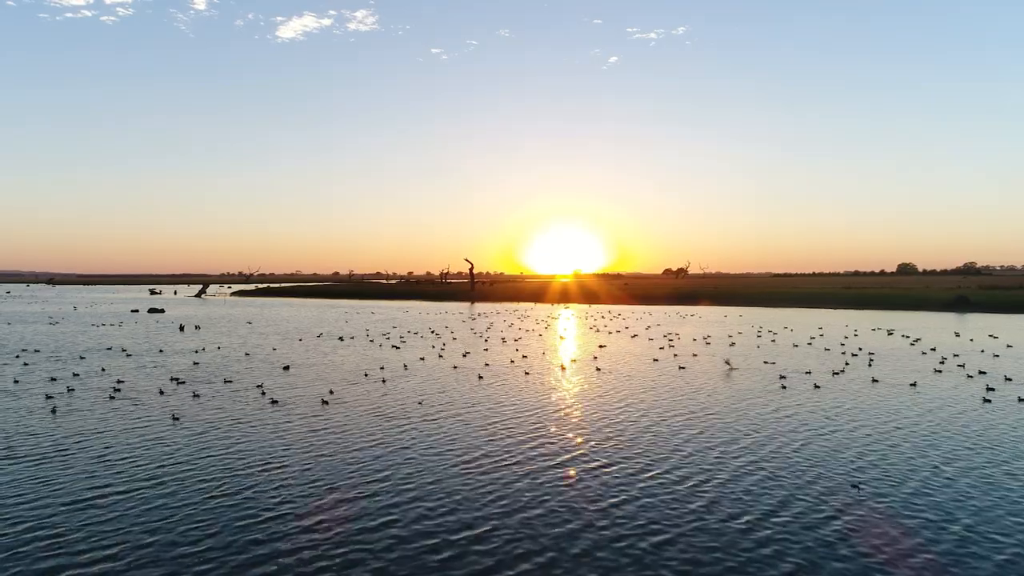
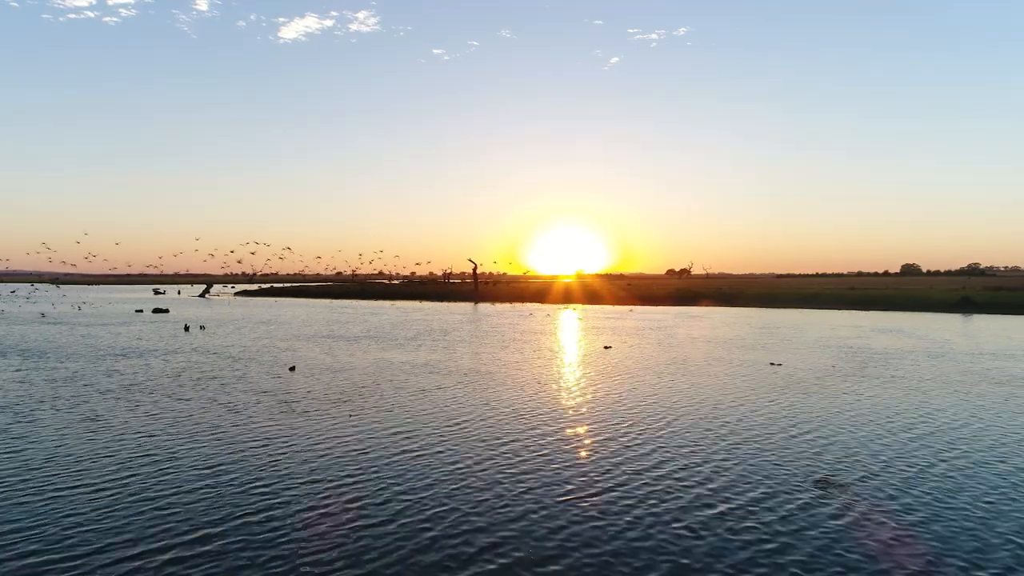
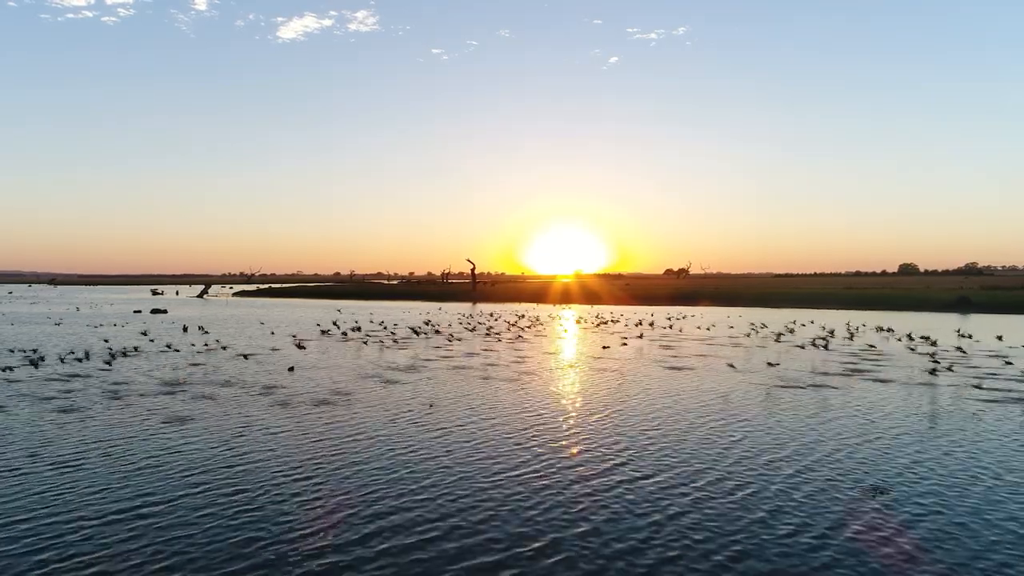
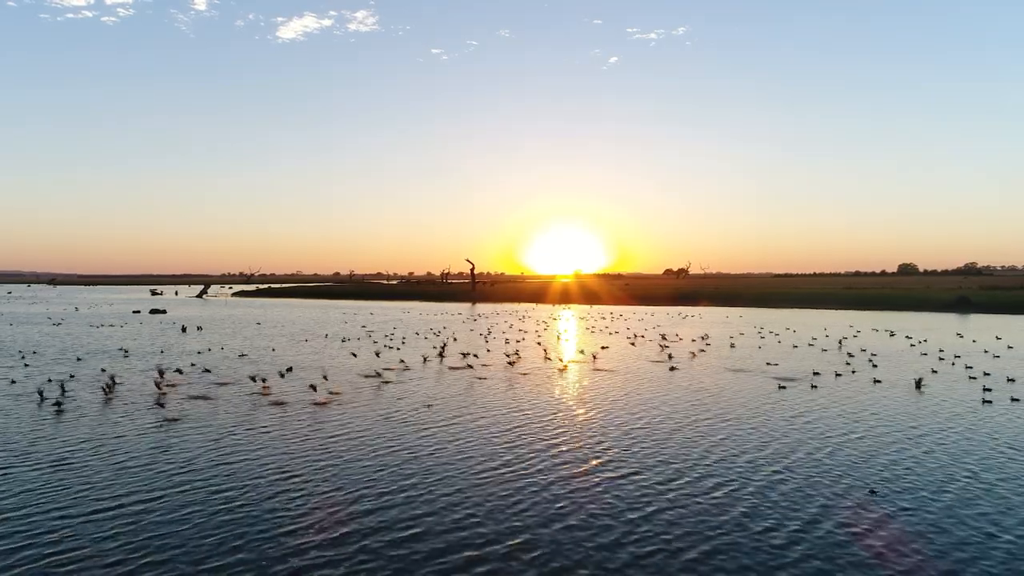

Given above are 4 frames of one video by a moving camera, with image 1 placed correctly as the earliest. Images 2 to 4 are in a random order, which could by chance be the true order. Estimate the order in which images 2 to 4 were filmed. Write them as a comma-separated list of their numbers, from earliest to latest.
4, 3, 2
